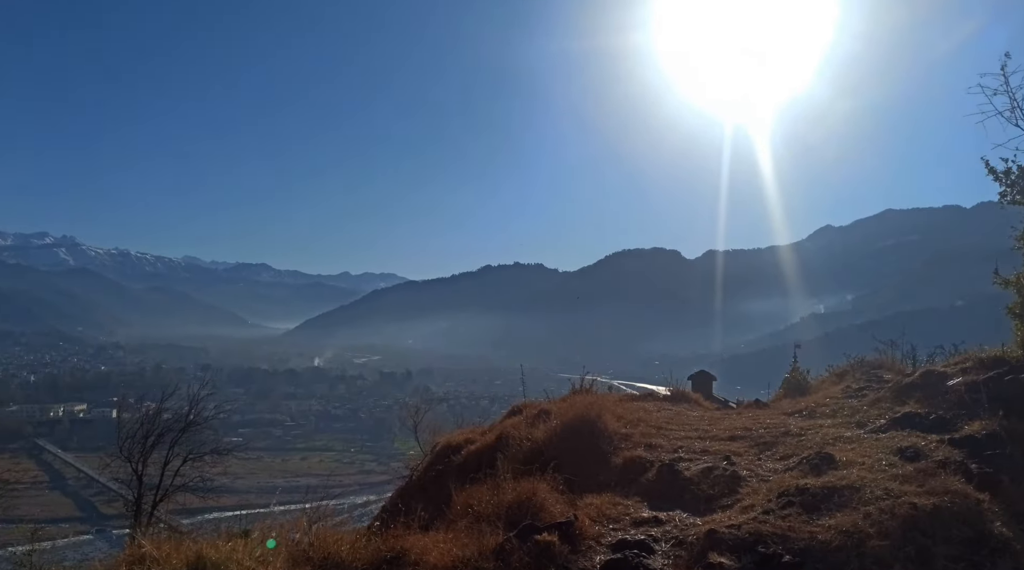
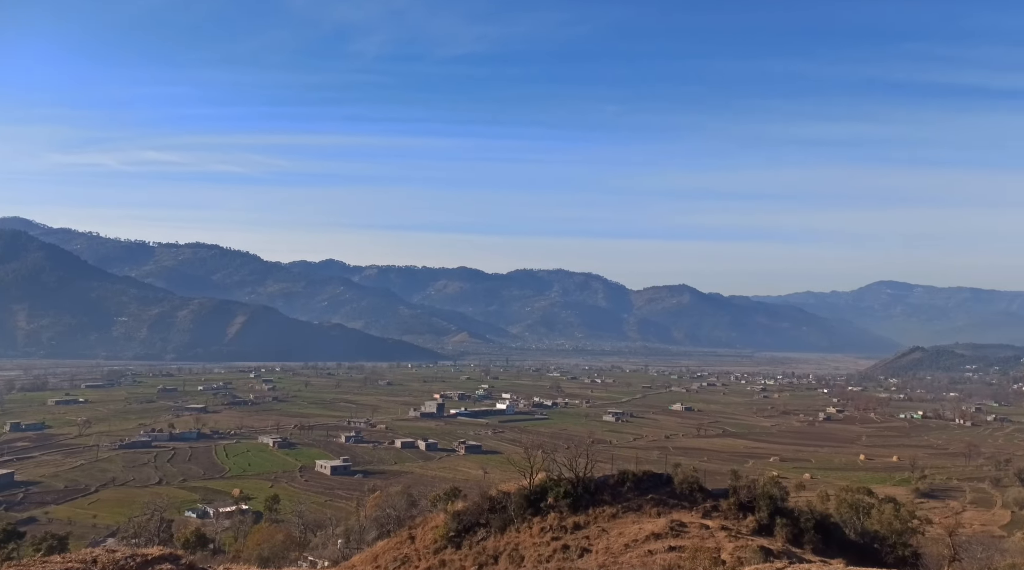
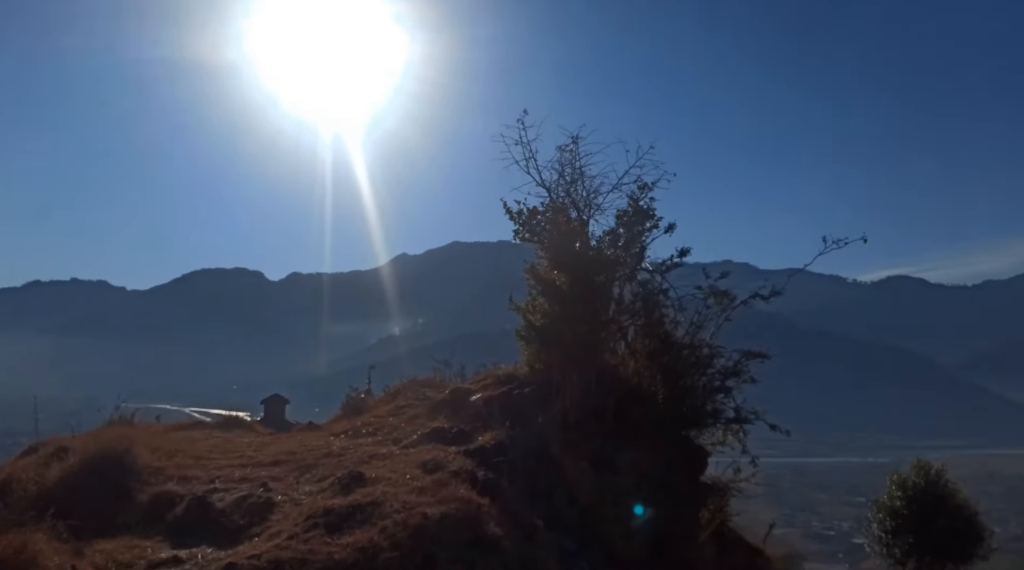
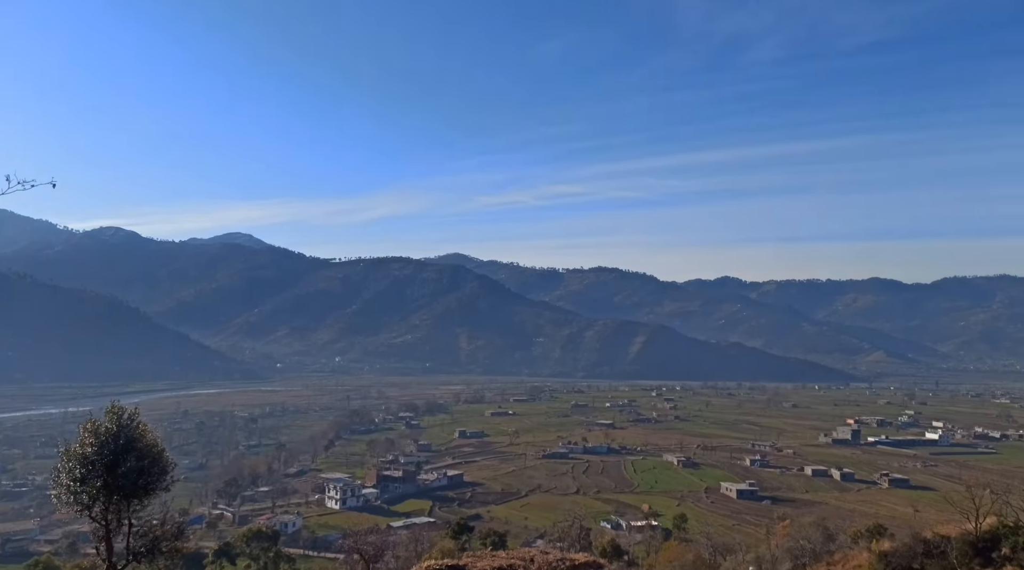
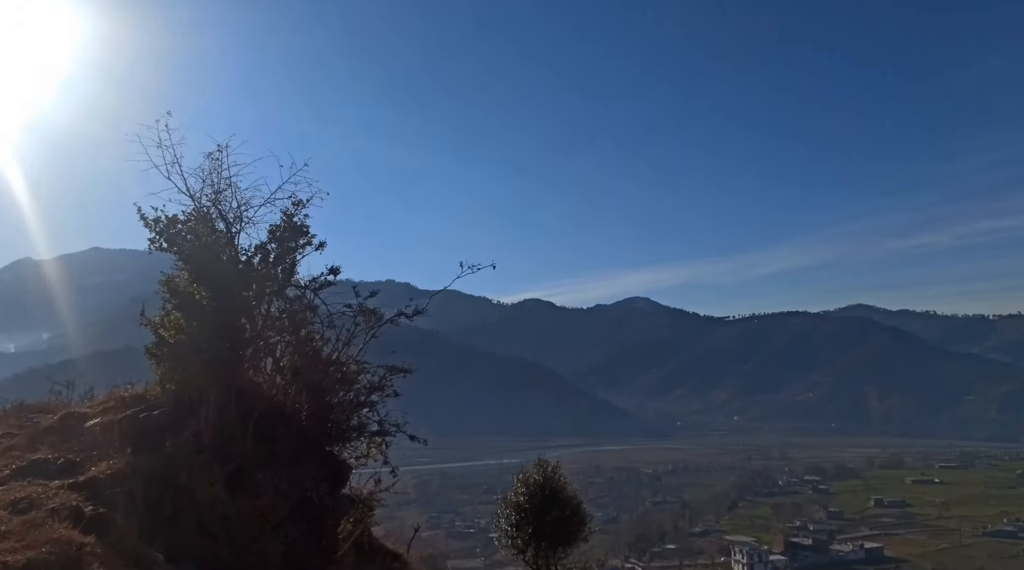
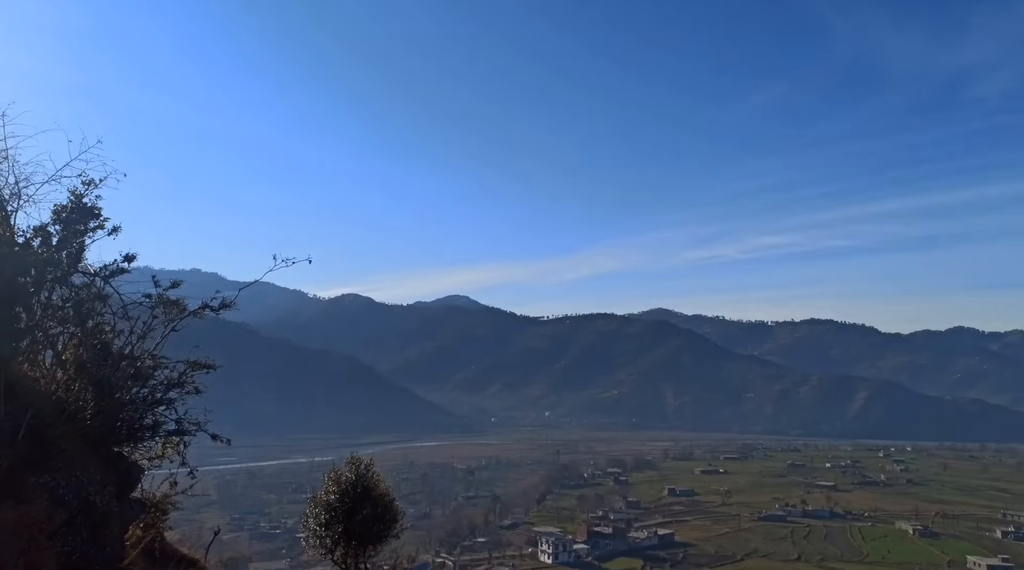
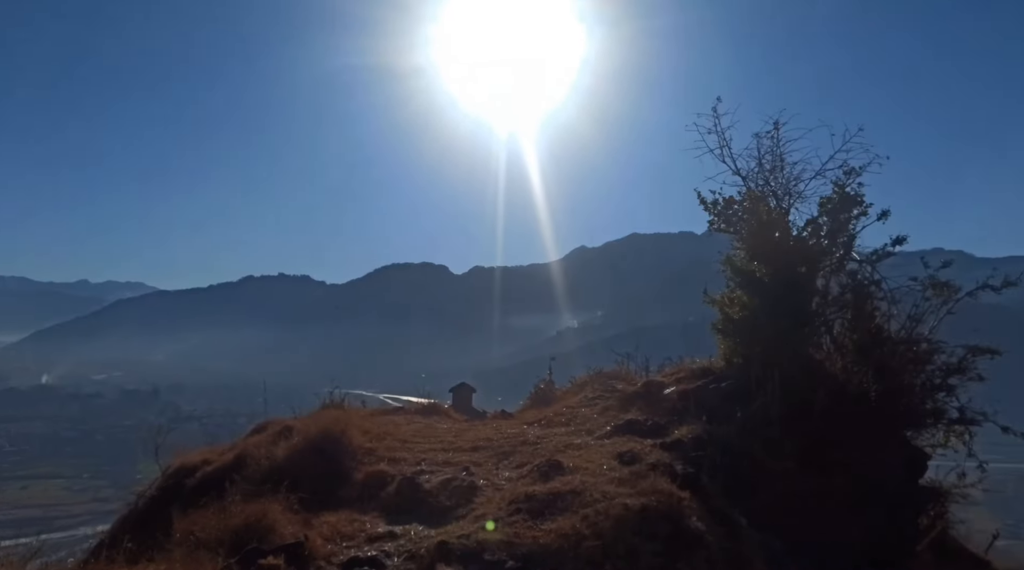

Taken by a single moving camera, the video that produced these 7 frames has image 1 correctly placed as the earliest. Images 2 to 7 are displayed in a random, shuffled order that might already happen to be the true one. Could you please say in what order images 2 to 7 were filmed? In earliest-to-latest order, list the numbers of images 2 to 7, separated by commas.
7, 3, 5, 6, 4, 2
